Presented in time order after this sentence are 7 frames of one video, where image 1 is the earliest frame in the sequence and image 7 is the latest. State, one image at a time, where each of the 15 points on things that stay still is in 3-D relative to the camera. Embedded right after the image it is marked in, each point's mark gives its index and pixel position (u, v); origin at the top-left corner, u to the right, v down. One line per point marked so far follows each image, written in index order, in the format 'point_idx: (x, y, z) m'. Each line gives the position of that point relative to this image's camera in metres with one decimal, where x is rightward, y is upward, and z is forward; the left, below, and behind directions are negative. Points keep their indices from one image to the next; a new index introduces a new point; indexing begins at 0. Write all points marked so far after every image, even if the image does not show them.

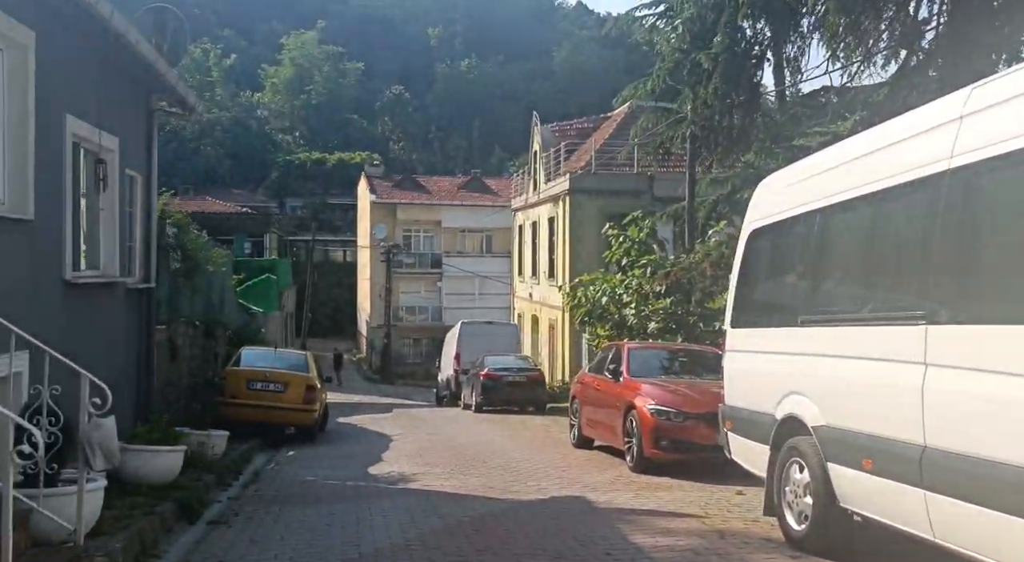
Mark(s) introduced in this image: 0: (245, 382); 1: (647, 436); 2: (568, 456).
0: (-3.9, -1.5, +18.3) m
1: (+1.3, -1.5, +11.8) m
2: (+0.6, -2.1, +14.7) m
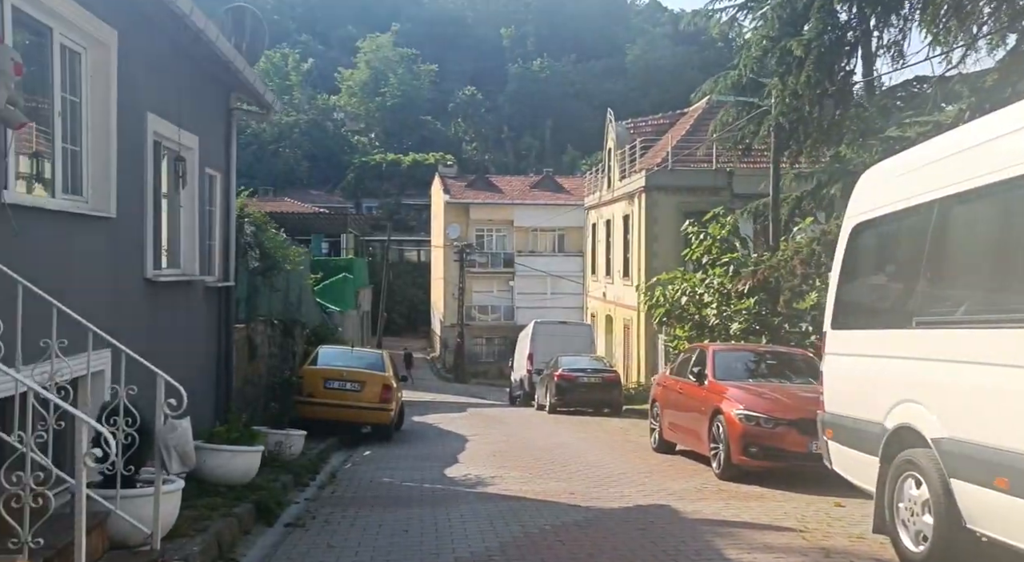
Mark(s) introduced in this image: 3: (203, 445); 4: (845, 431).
0: (-2.8, -1.5, +18.1) m
1: (+2.1, -1.5, +11.4) m
2: (+1.6, -2.1, +14.3) m
3: (-2.6, -1.4, +10.4) m
4: (+2.3, -1.0, +8.4) m
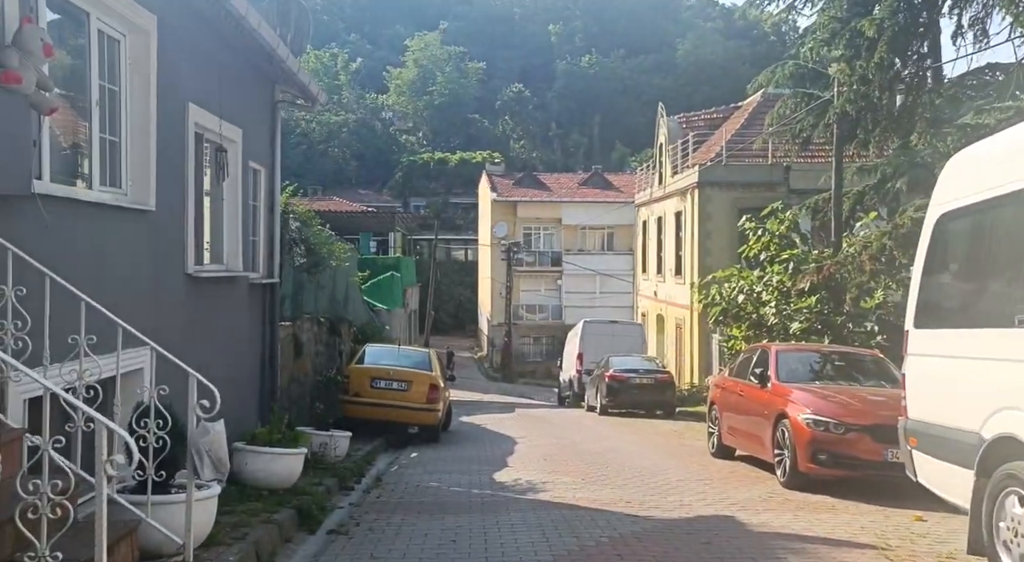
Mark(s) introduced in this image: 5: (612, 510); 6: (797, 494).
0: (-2.0, -1.4, +17.7) m
1: (+2.5, -1.5, +10.8) m
2: (+2.1, -2.0, +13.7) m
3: (-2.1, -1.3, +9.9) m
4: (+2.6, -1.0, +7.8) m
5: (+0.8, -1.8, +10.0) m
6: (+2.5, -1.9, +10.9) m
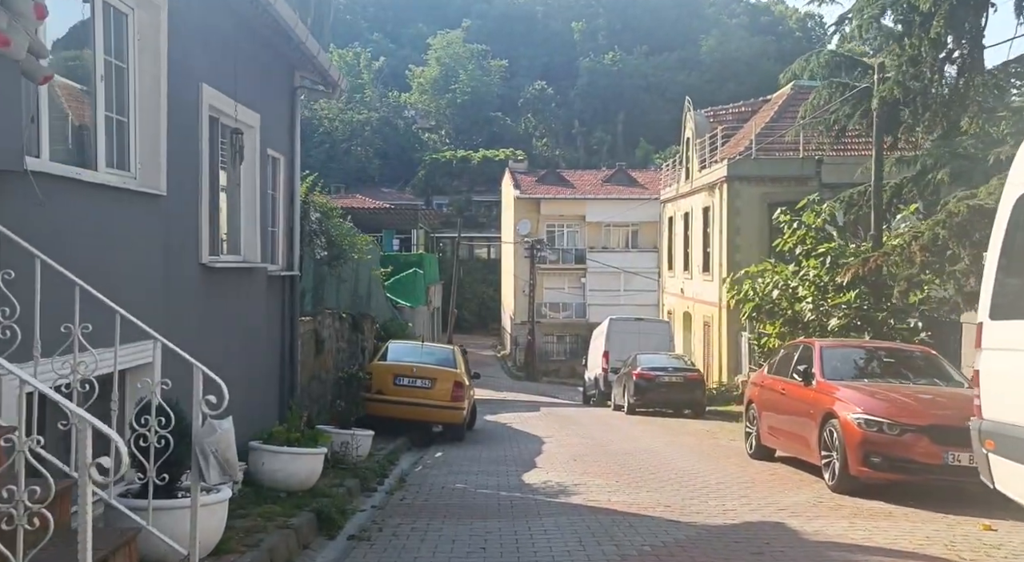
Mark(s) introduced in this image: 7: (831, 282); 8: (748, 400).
0: (-1.7, -1.3, +17.1) m
1: (+2.8, -1.4, +10.1) m
2: (+2.5, -2.0, +13.1) m
3: (-1.9, -1.3, +9.4) m
4: (+2.8, -0.9, +7.1) m
5: (+1.1, -1.8, +9.3) m
6: (+2.8, -1.8, +10.2) m
7: (+5.1, 0.0, +20.0) m
8: (+2.8, -1.4, +14.7) m
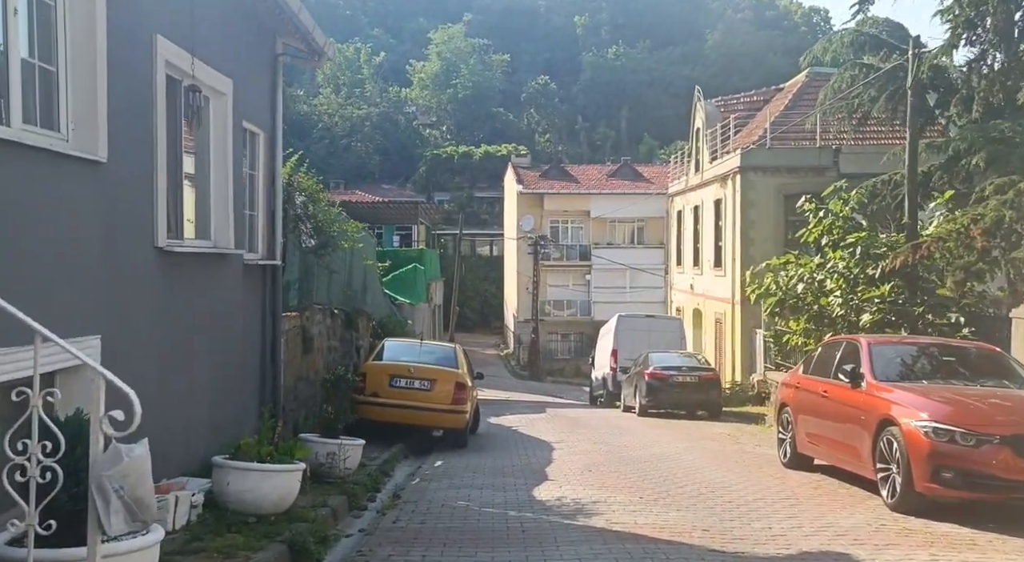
0: (-1.6, -1.2, +15.7) m
1: (+2.9, -1.3, +8.7) m
2: (+2.5, -1.9, +11.6) m
3: (-1.8, -1.2, +7.9) m
4: (+2.9, -0.8, +5.7) m
5: (+1.1, -1.7, +7.9) m
6: (+2.8, -1.7, +8.8) m
7: (+5.2, +0.1, +18.5) m
8: (+2.9, -1.3, +13.3) m
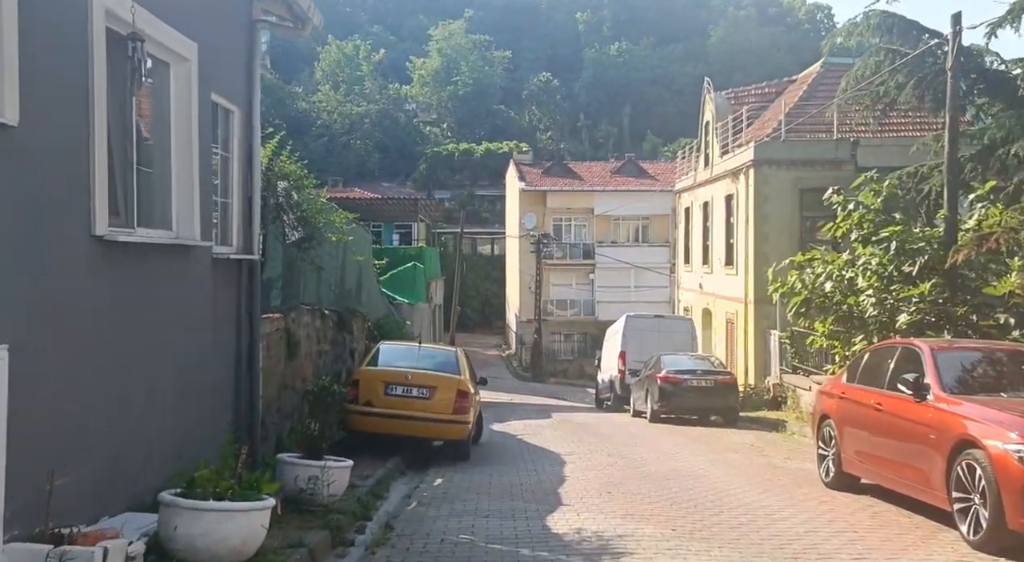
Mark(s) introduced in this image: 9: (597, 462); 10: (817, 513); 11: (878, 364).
0: (-1.5, -1.2, +14.3) m
1: (+2.9, -1.3, +7.3) m
2: (+2.6, -1.8, +10.2) m
3: (-1.8, -1.1, +6.5) m
4: (+3.0, -0.8, +4.2) m
5: (+1.2, -1.6, +6.5) m
6: (+2.9, -1.7, +7.4) m
7: (+5.3, +0.1, +17.1) m
8: (+2.9, -1.3, +11.9) m
9: (+1.0, -2.1, +14.5) m
10: (+2.4, -1.8, +9.8) m
11: (+3.2, -0.7, +10.8) m
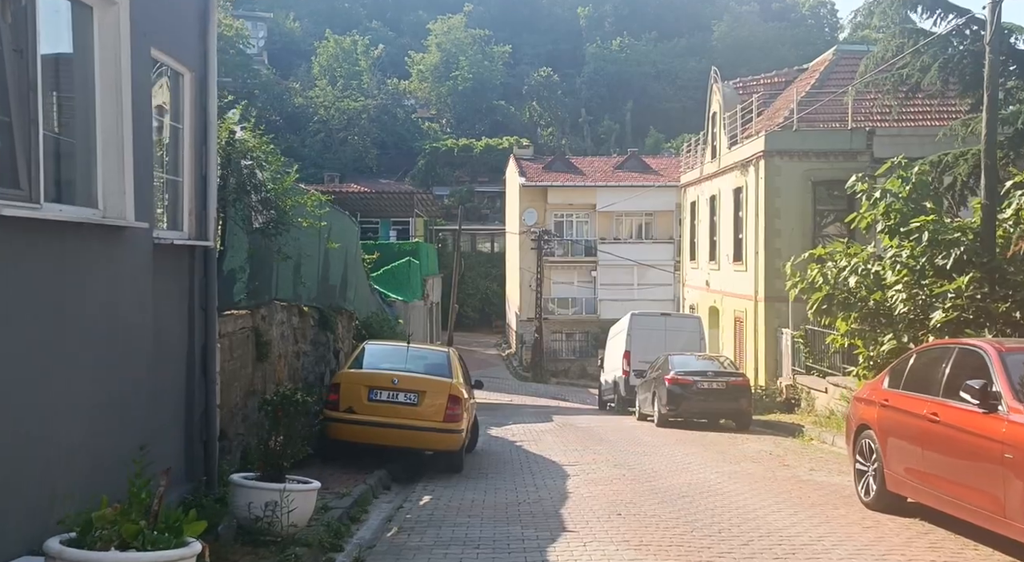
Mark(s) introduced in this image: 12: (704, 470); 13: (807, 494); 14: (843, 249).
0: (-1.5, -1.1, +12.8) m
1: (+2.9, -1.2, +5.9) m
2: (+2.6, -1.8, +8.8) m
3: (-1.8, -1.1, +5.1) m
4: (+2.9, -0.7, +2.8) m
5: (+1.2, -1.6, +5.1) m
6: (+2.9, -1.6, +6.0) m
7: (+5.3, +0.2, +15.7) m
8: (+2.9, -1.2, +10.4) m
9: (+1.0, -2.0, +13.1) m
10: (+2.4, -1.8, +8.4) m
11: (+3.1, -0.7, +9.4) m
12: (+2.1, -2.1, +13.8) m
13: (+2.7, -1.9, +11.4) m
14: (+4.7, +0.4, +17.6) m
